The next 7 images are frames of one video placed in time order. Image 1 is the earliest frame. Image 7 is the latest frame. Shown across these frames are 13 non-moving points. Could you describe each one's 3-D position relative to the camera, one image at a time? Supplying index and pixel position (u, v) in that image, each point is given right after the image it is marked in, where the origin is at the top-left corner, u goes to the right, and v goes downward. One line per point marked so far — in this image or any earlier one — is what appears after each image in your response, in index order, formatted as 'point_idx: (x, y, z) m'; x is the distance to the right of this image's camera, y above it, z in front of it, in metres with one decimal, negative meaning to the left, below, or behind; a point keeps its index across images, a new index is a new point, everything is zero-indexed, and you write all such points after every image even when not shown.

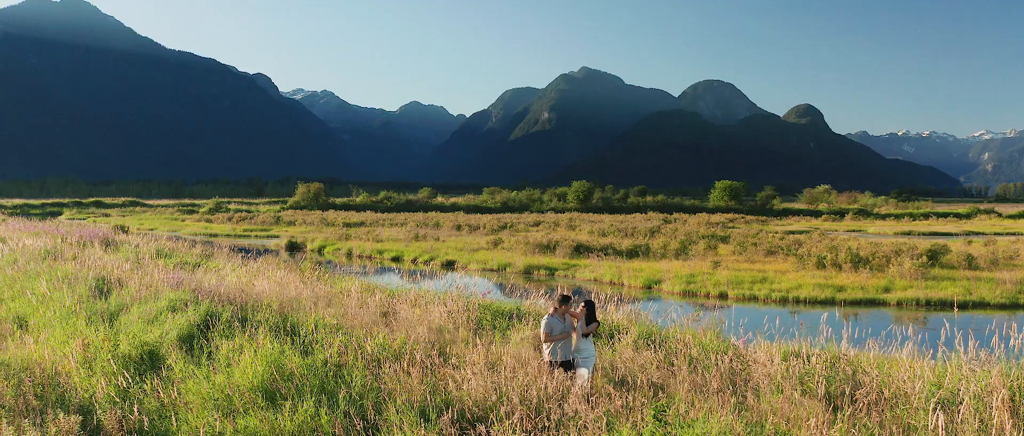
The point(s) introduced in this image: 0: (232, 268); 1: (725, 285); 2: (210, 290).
0: (-5.7, -1.0, +10.7) m
1: (+6.3, -2.0, +15.2) m
2: (-4.3, -1.1, +7.5) m
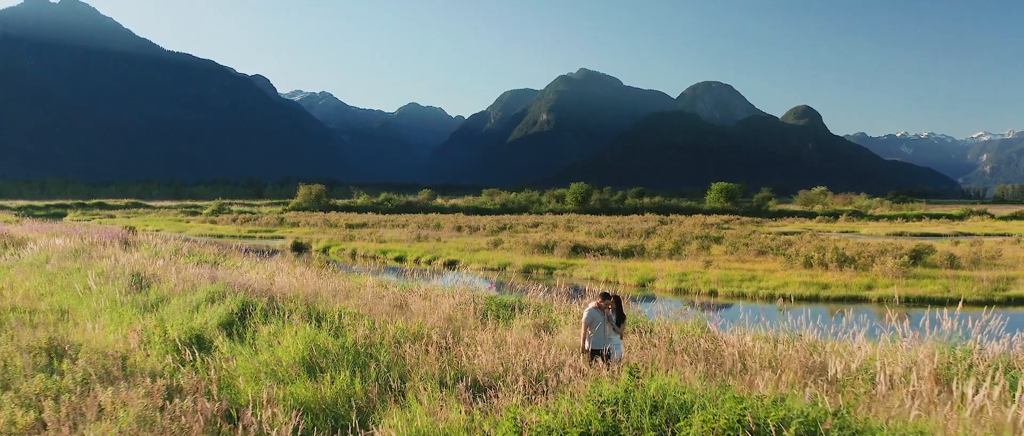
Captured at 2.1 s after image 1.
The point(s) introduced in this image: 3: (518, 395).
0: (-5.7, -1.1, +11.4) m
1: (+6.3, -2.0, +16.0) m
2: (-4.3, -1.1, +8.2) m
3: (0.0, -1.4, +4.1) m
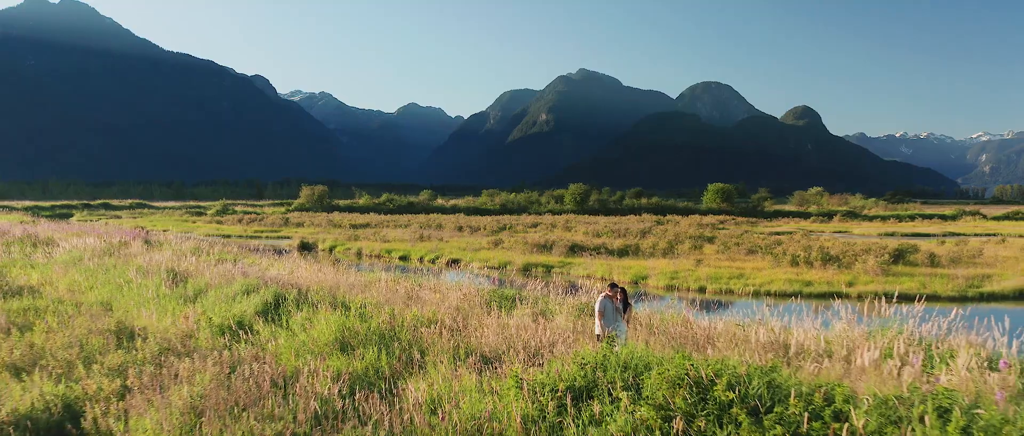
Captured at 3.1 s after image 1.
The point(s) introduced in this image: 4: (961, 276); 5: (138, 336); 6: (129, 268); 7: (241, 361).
0: (-5.7, -1.1, +12.3) m
1: (+6.3, -2.1, +16.9) m
2: (-4.2, -1.1, +9.1) m
3: (0.0, -1.4, +5.0) m
4: (+15.3, -2.0, +17.4) m
5: (-4.4, -1.4, +6.0) m
6: (-8.0, -1.1, +10.8) m
7: (-2.7, -1.4, +5.1) m
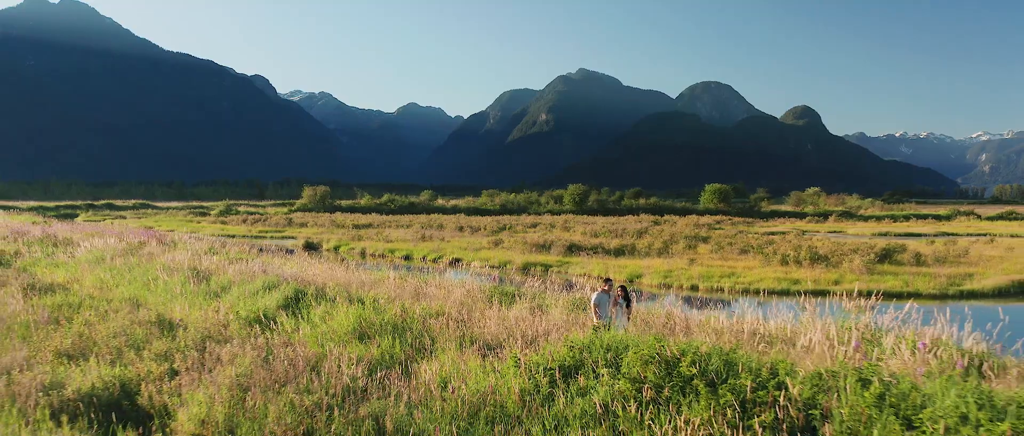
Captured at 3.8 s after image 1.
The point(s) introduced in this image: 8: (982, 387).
0: (-5.7, -1.1, +13.0) m
1: (+6.3, -2.1, +17.6) m
2: (-4.3, -1.1, +9.8) m
3: (0.0, -1.5, +5.7) m
4: (+15.2, -2.0, +18.1) m
5: (-4.4, -1.5, +6.7) m
6: (-8.0, -1.1, +11.5) m
7: (-2.7, -1.5, +5.8) m
8: (+3.4, -1.2, +3.7) m
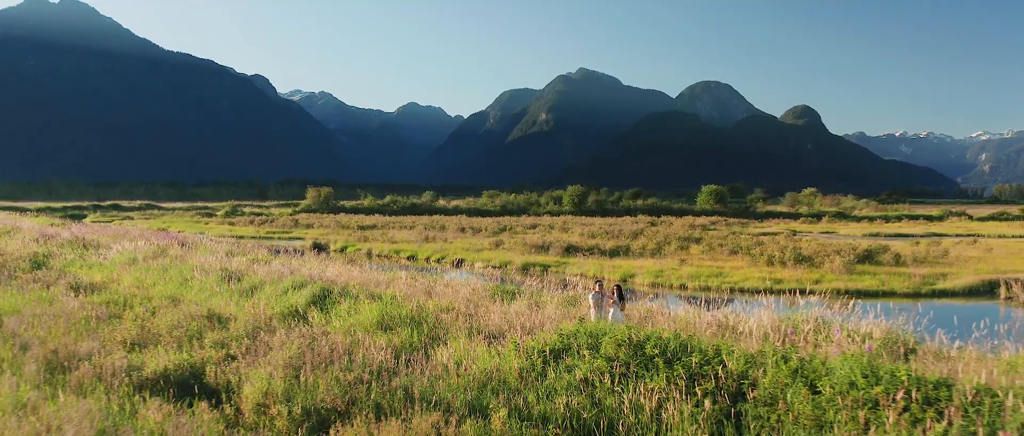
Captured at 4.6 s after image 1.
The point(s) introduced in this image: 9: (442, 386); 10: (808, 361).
0: (-5.7, -1.2, +14.1) m
1: (+6.3, -2.2, +18.7) m
2: (-4.3, -1.3, +10.9) m
3: (0.0, -1.6, +6.8) m
4: (+15.3, -2.2, +19.2) m
5: (-4.4, -1.6, +7.8) m
6: (-8.0, -1.2, +12.6) m
7: (-2.7, -1.6, +6.9) m
8: (+3.4, -1.4, +4.9) m
9: (-0.7, -1.8, +5.3) m
10: (+2.9, -1.4, +5.0) m
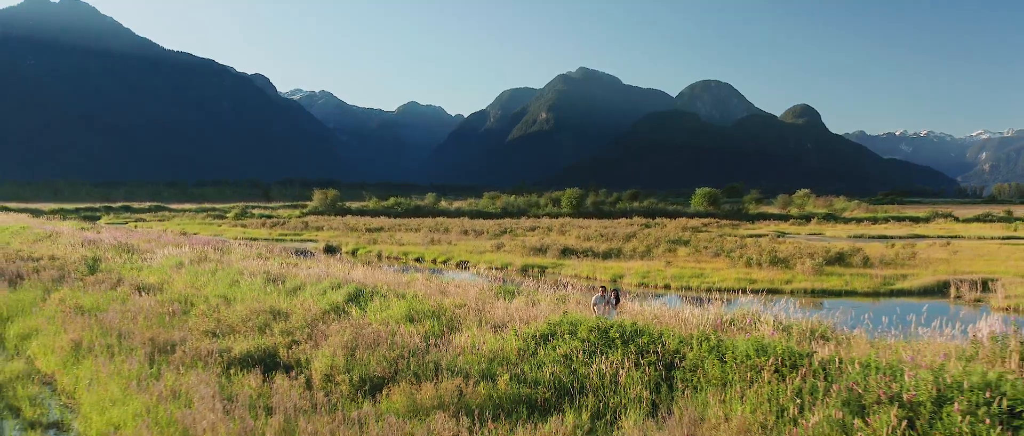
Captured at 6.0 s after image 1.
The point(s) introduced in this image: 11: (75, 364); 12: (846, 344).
0: (-5.7, -1.5, +16.1) m
1: (+6.3, -2.5, +20.7) m
2: (-4.2, -1.5, +12.9) m
3: (0.0, -1.9, +8.8) m
4: (+15.3, -2.4, +21.2) m
5: (-4.4, -1.9, +9.8) m
6: (-8.0, -1.5, +14.6) m
7: (-2.7, -1.9, +8.9) m
8: (+3.4, -1.7, +6.9) m
9: (-0.7, -2.0, +7.3) m
10: (+2.9, -1.7, +7.0) m
11: (-7.5, -2.5, +8.8) m
12: (+4.6, -1.7, +7.0) m
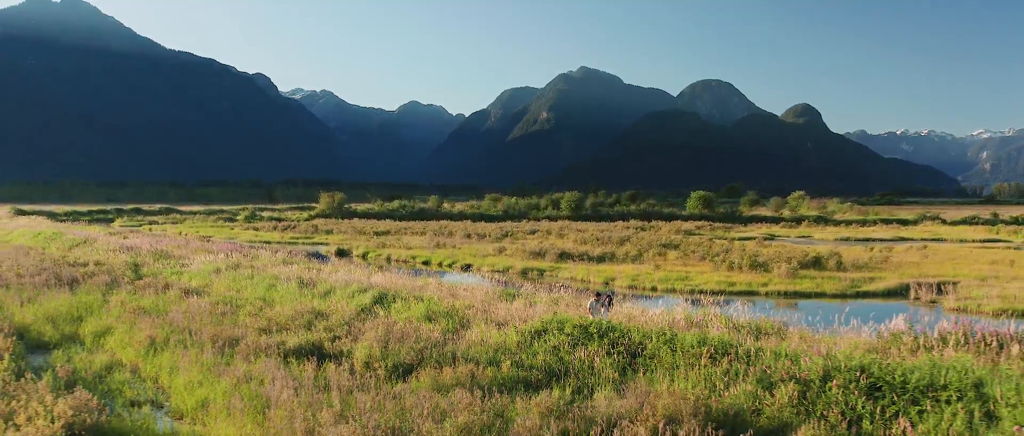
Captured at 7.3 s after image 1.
0: (-5.7, -1.9, +18.1) m
1: (+6.4, -2.8, +22.7) m
2: (-4.2, -1.9, +14.9) m
3: (0.0, -2.3, +10.8) m
4: (+15.3, -2.8, +23.2) m
5: (-4.4, -2.3, +11.8) m
6: (-8.0, -1.9, +16.6) m
7: (-2.7, -2.3, +10.9) m
8: (+3.5, -2.0, +8.8) m
9: (-0.7, -2.4, +9.3) m
10: (+2.9, -2.1, +9.0) m
11: (-7.5, -2.9, +10.8) m
12: (+4.6, -2.1, +9.0) m
